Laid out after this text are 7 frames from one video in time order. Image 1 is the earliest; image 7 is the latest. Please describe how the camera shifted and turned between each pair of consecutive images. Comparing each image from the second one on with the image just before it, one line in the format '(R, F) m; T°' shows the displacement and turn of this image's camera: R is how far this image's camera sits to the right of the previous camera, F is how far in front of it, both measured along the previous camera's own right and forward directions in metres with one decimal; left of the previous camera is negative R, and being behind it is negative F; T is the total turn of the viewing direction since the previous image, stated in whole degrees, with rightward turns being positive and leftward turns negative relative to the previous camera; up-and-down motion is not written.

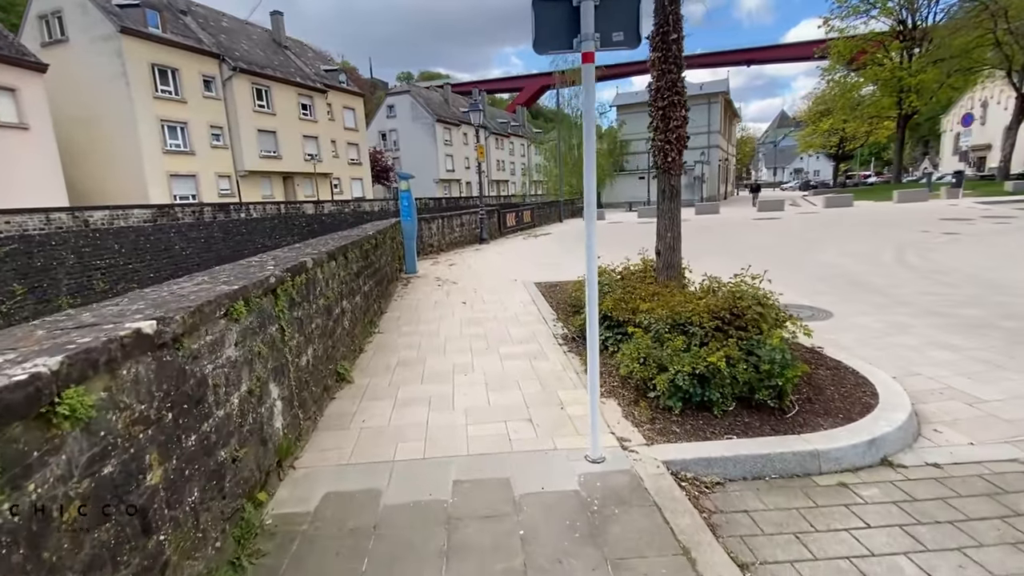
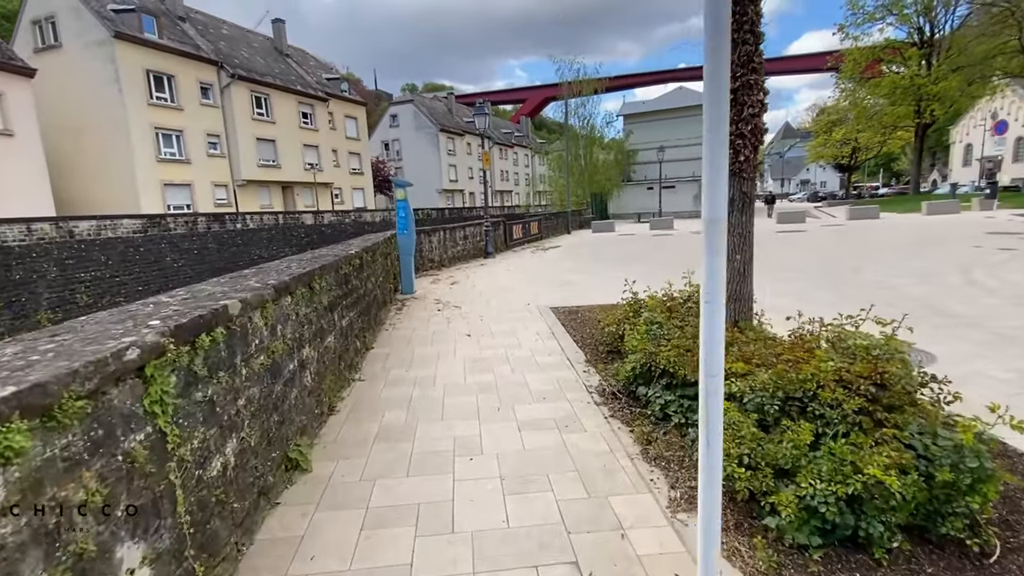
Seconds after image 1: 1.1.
(-0.1, +1.3) m; 0°
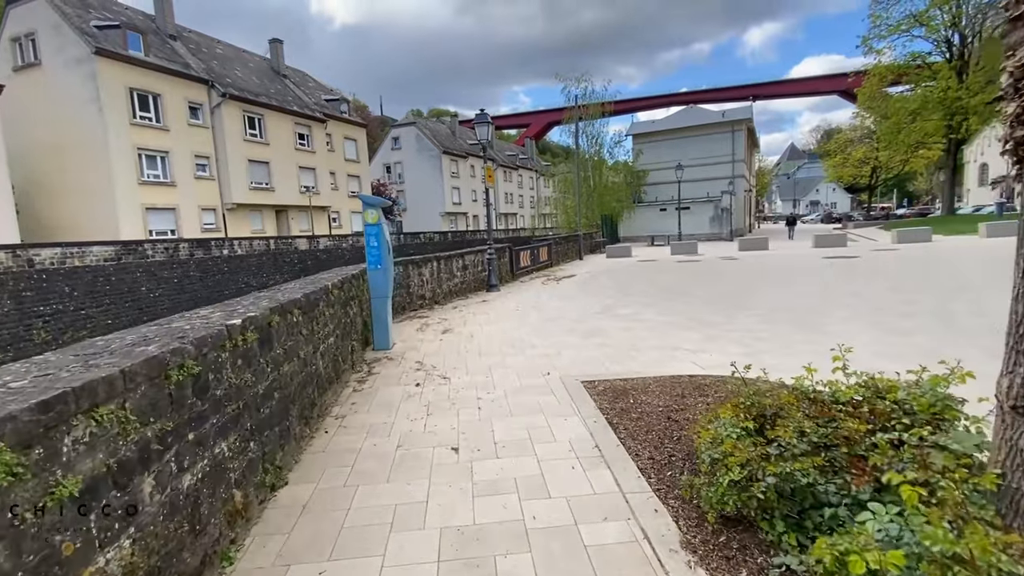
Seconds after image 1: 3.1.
(-0.1, +2.4) m; -1°
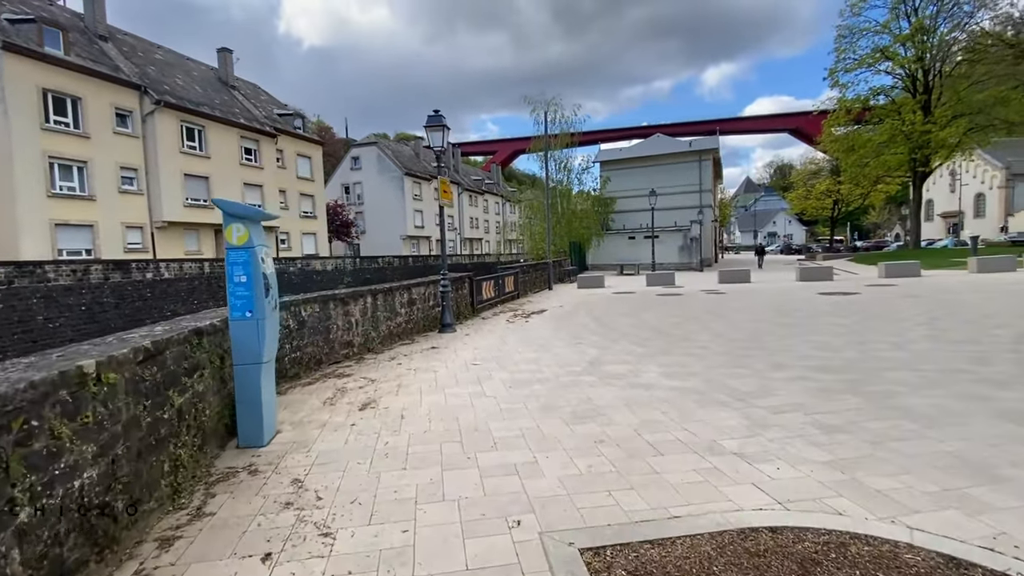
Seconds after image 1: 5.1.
(+0.1, +2.3) m; +4°
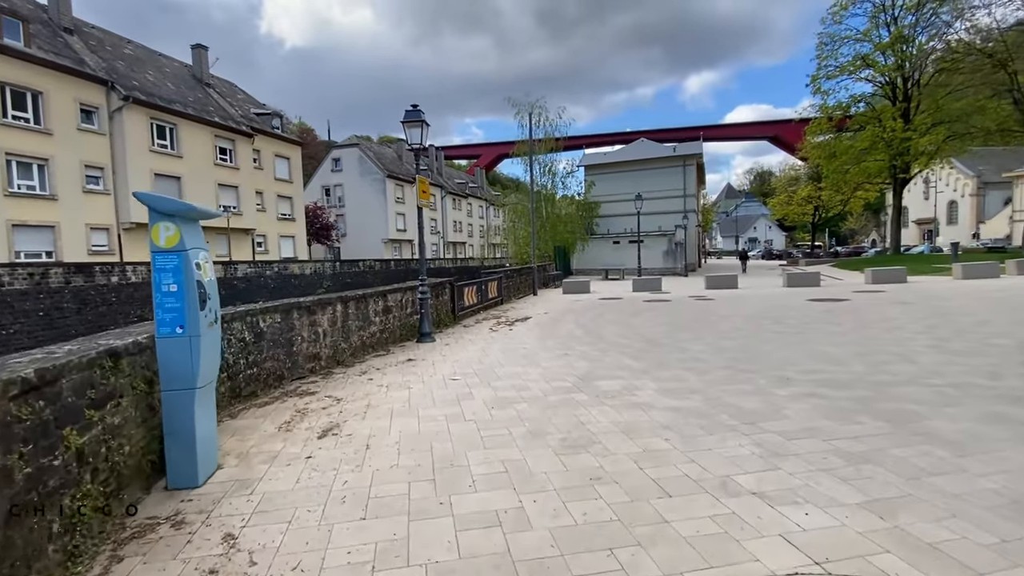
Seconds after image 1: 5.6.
(0.0, +0.6) m; +2°
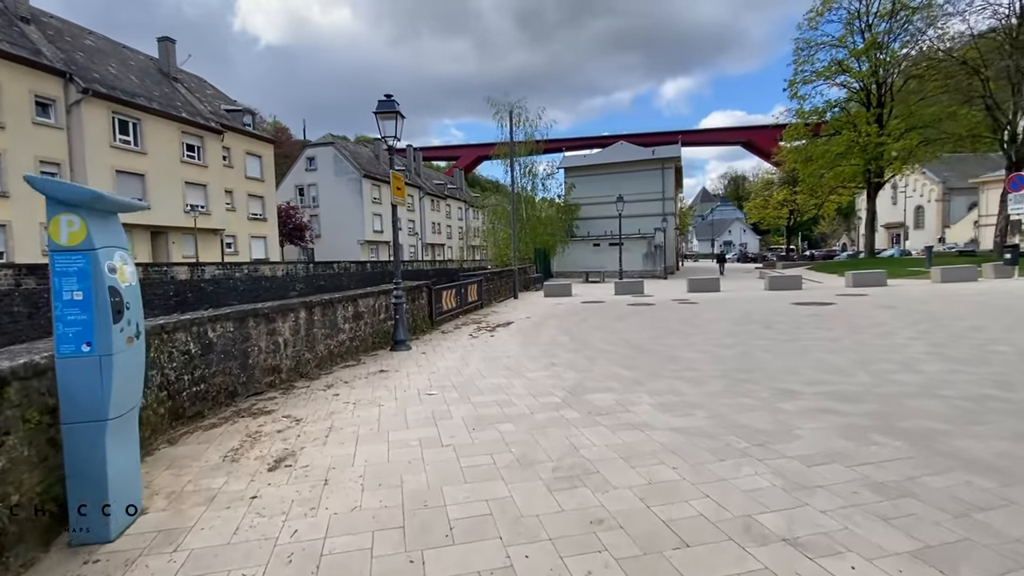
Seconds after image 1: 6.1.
(0.0, +0.6) m; +2°
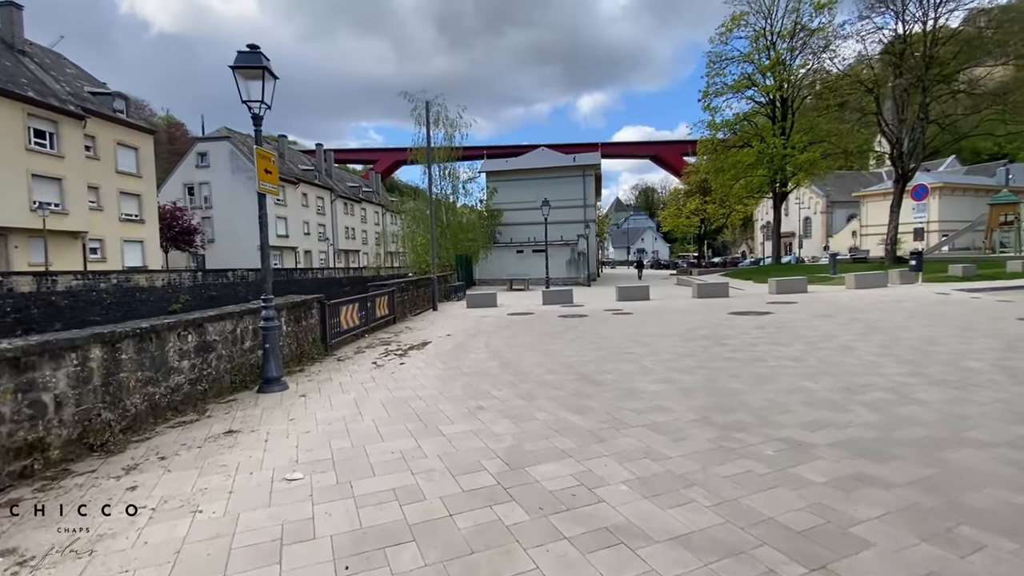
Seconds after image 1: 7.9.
(+0.1, +1.8) m; +9°
